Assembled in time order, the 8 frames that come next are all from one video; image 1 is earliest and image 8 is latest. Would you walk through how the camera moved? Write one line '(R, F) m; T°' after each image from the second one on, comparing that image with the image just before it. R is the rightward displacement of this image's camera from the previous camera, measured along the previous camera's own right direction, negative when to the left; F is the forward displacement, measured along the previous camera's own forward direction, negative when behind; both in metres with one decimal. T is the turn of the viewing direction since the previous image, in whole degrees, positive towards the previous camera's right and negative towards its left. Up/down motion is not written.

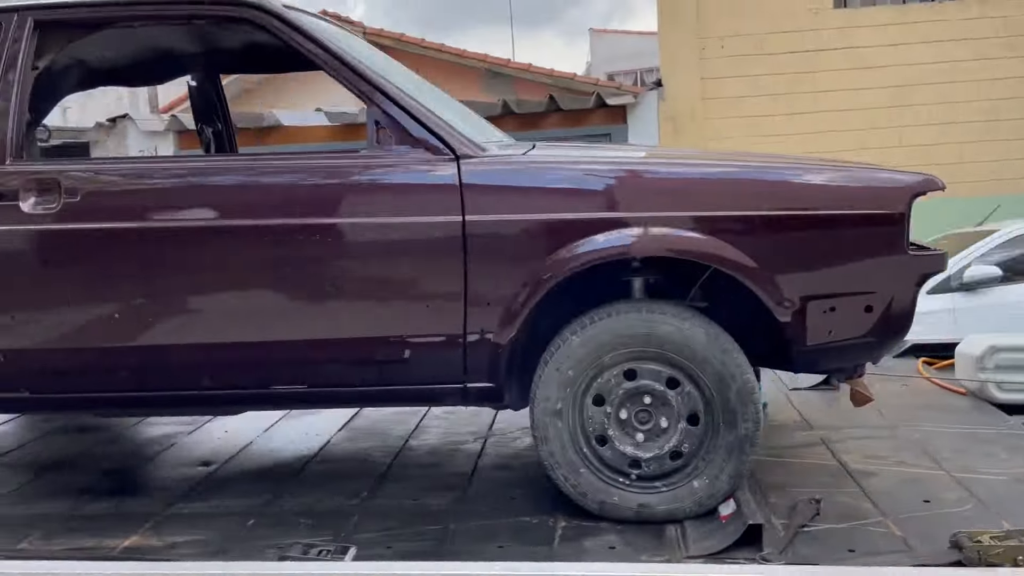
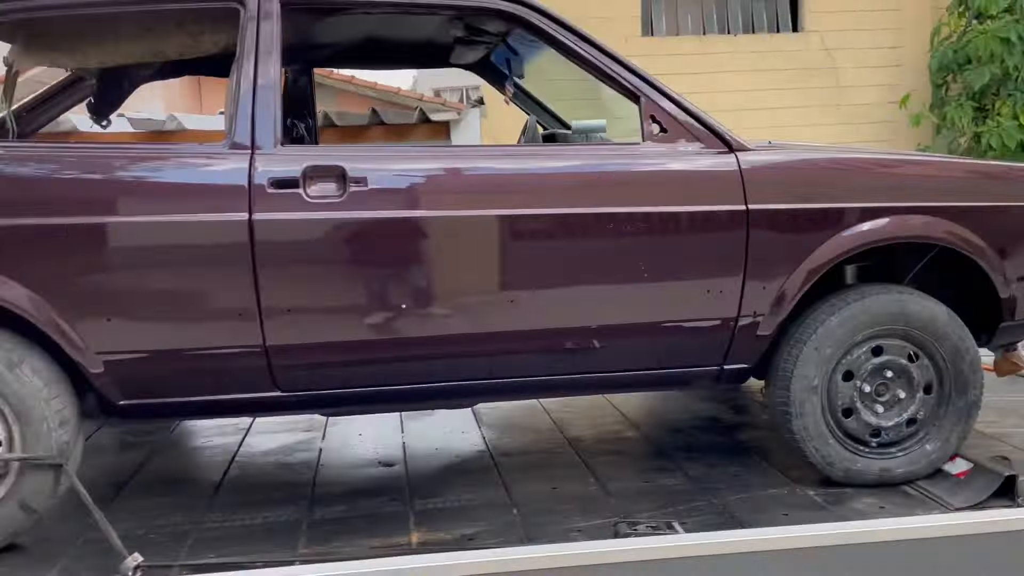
(-1.3, +0.1) m; +13°
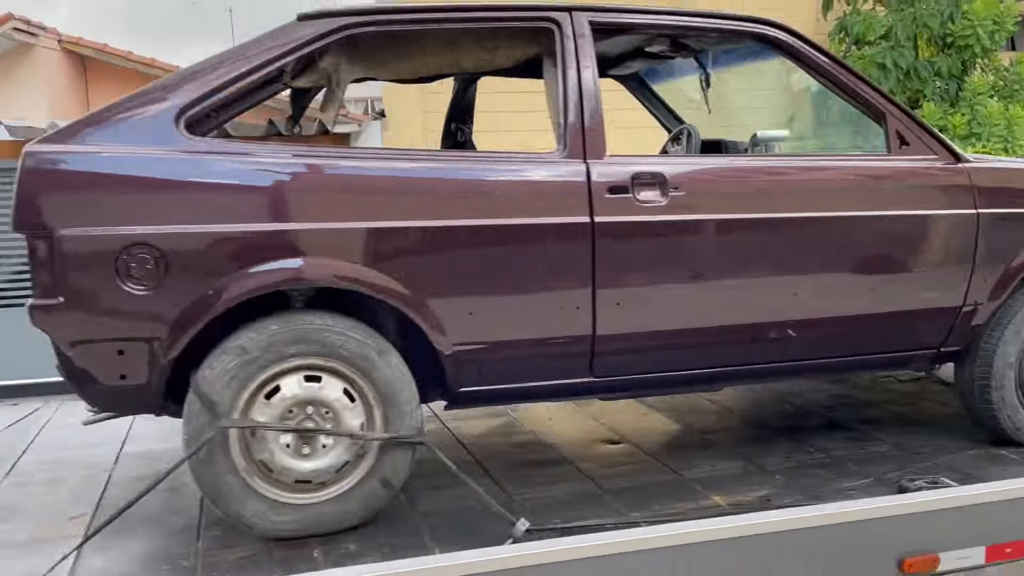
(-1.2, -0.2) m; +8°
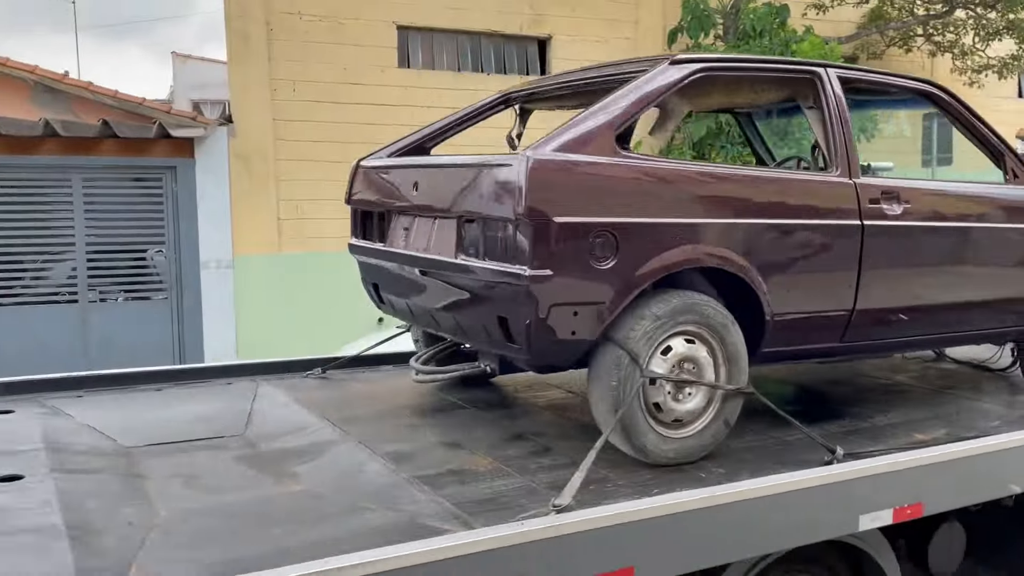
(-1.6, -0.5) m; +10°
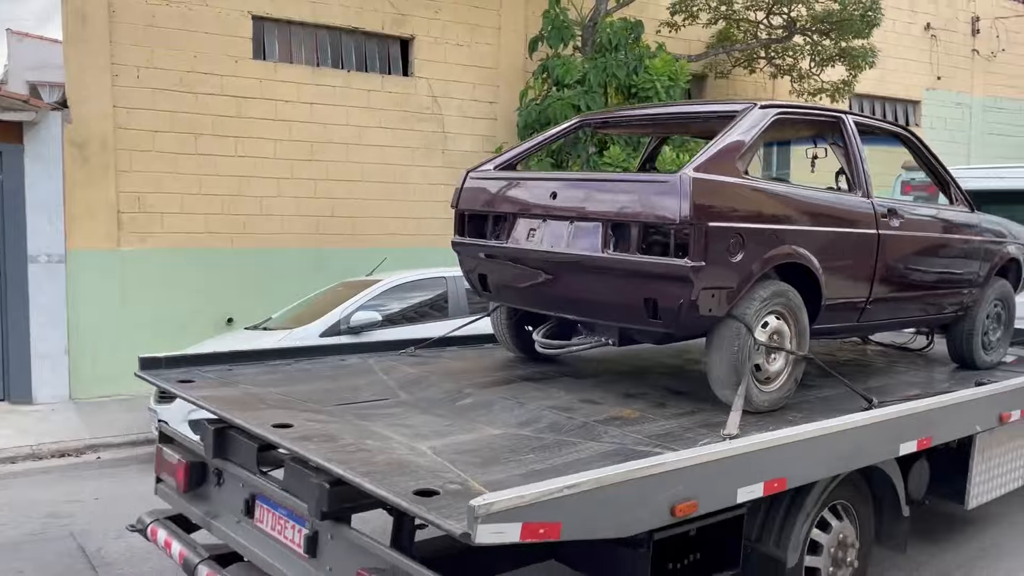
(-1.2, -0.7) m; +10°
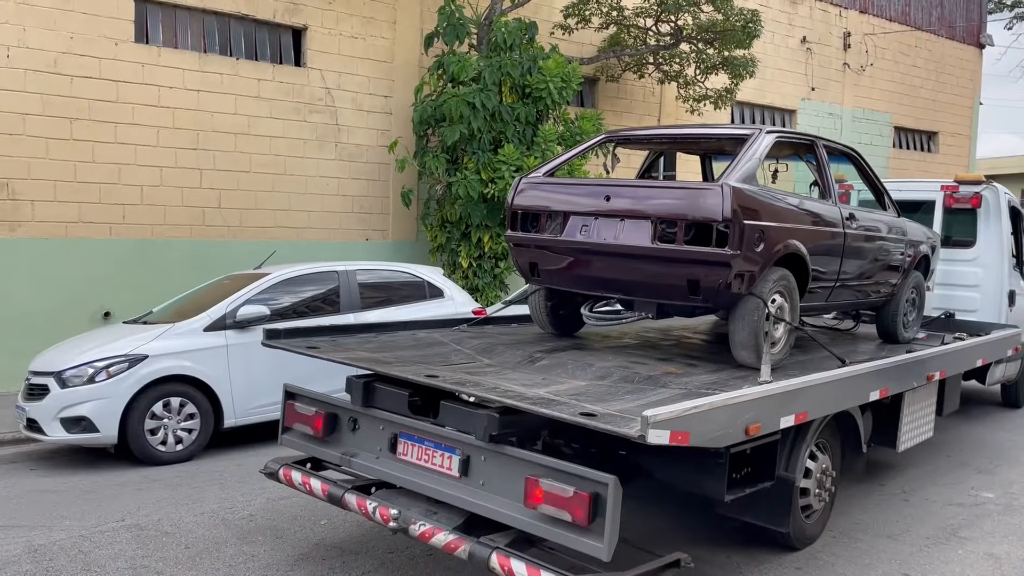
(-1.0, -0.9) m; +7°
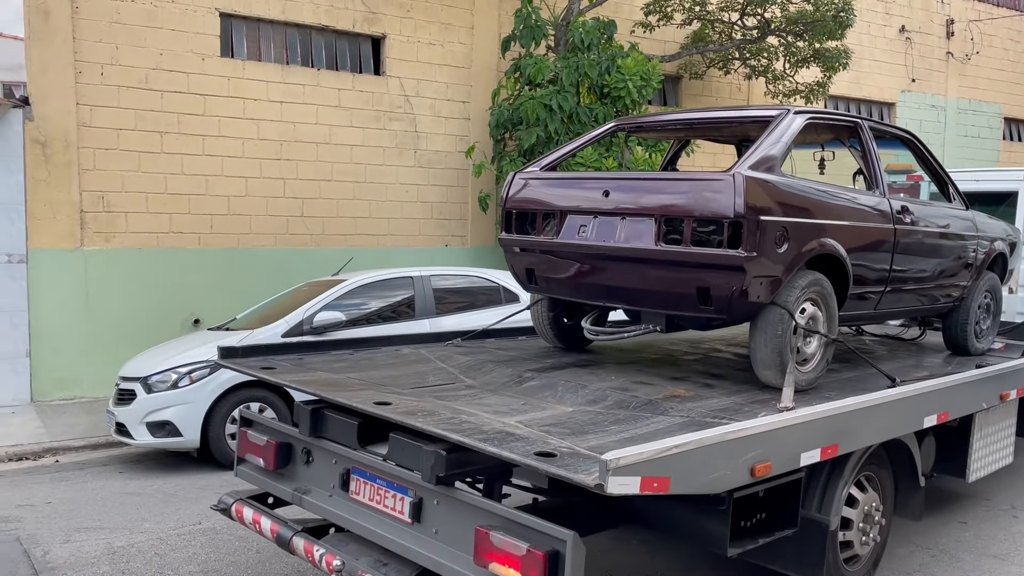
(+0.5, +0.6) m; -5°
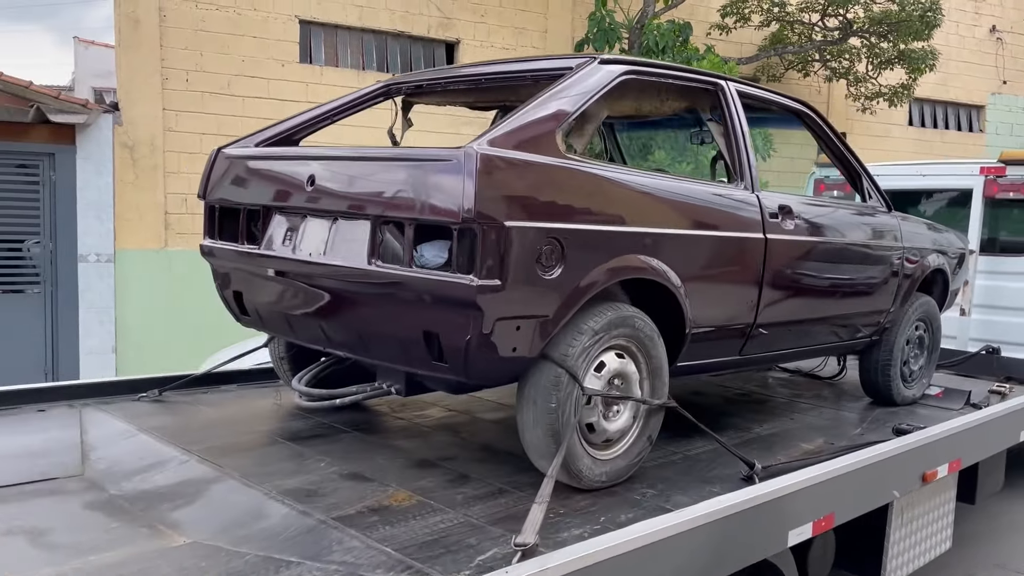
(+1.4, +1.6) m; -5°
